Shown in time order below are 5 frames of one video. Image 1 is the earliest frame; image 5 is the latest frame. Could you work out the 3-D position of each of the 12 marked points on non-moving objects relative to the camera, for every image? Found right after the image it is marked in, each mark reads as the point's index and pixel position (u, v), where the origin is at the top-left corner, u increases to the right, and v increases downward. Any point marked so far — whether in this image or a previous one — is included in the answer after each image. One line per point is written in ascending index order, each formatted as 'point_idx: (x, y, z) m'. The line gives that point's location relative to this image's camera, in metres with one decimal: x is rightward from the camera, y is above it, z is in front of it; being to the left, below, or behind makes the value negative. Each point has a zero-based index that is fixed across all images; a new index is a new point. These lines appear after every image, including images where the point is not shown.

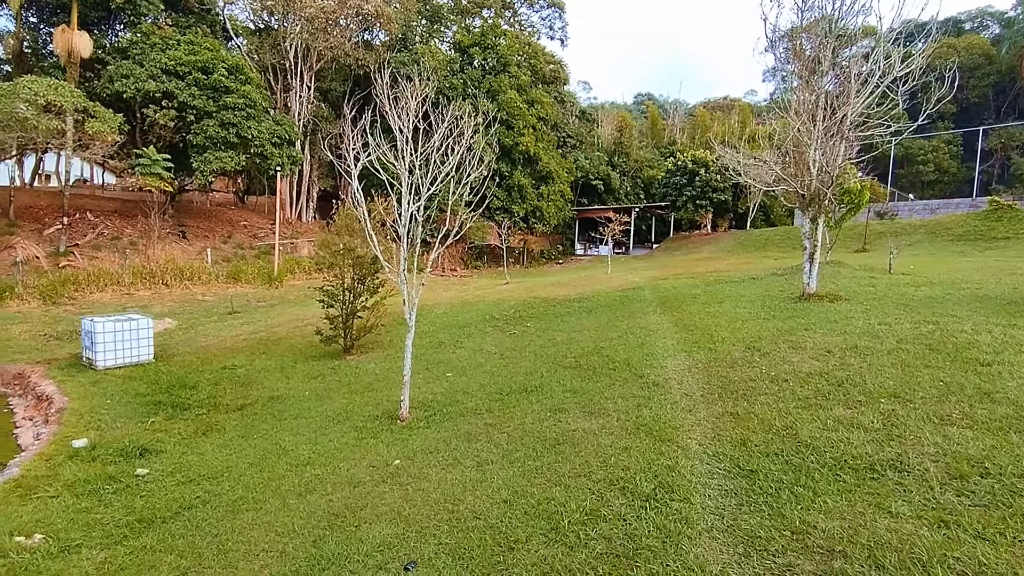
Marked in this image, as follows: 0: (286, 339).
0: (-4.4, -1.0, +10.6) m
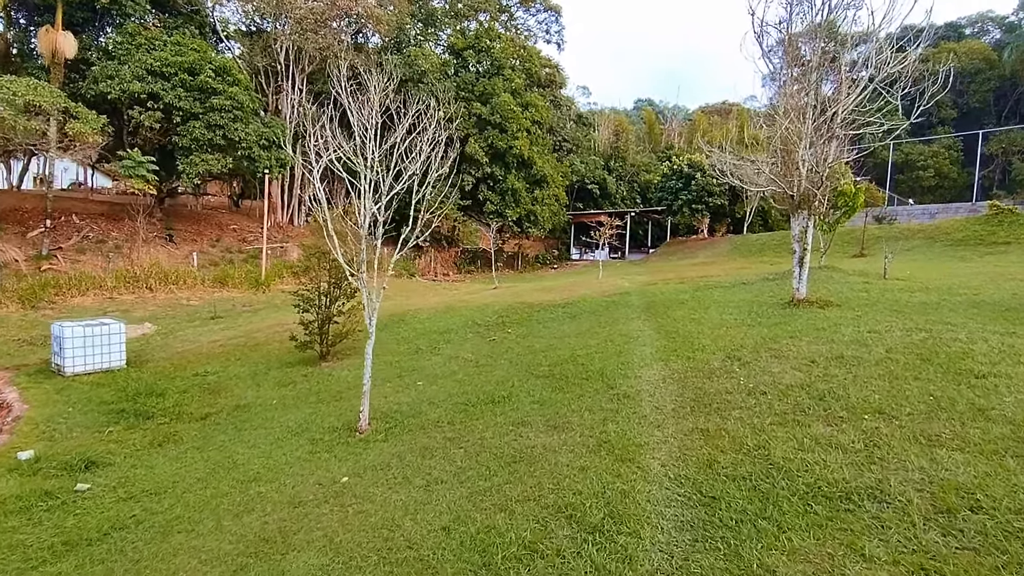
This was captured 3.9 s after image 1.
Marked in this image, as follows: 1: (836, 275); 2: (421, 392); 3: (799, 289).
0: (-4.7, -1.1, +10.2) m
1: (+5.3, +0.2, +8.8) m
2: (-1.0, -1.1, +5.9) m
3: (+3.7, 0.0, +6.9) m
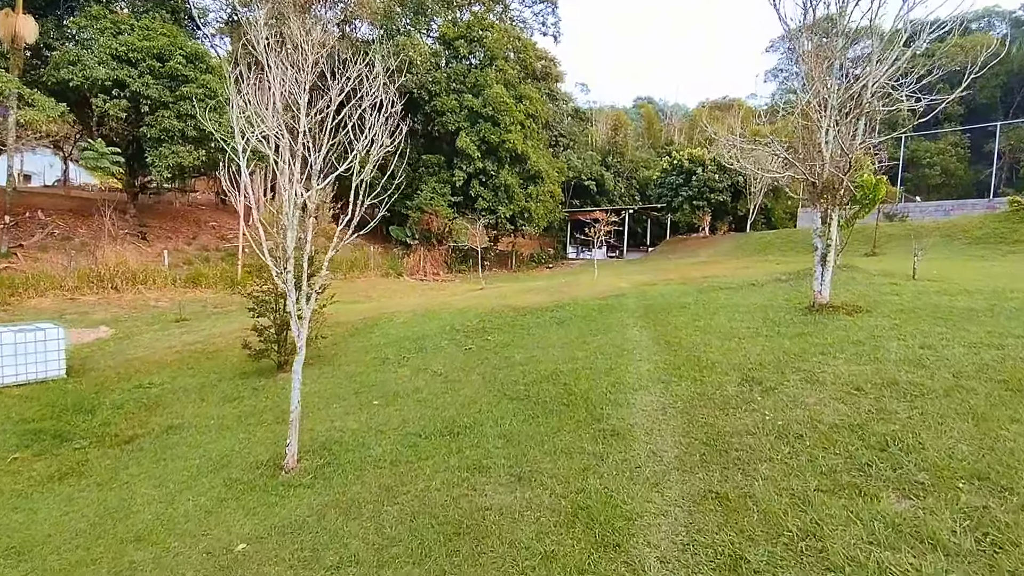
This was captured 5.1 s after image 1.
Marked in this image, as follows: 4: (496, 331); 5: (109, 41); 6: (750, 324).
0: (-5.0, -1.1, +9.3) m
1: (+5.0, +0.2, +7.9) m
2: (-1.3, -1.1, +4.9) m
3: (+3.4, 0.0, +5.9) m
4: (-0.2, -0.6, +7.7) m
5: (-10.8, +6.6, +14.5) m
6: (+2.5, -0.4, +5.6) m
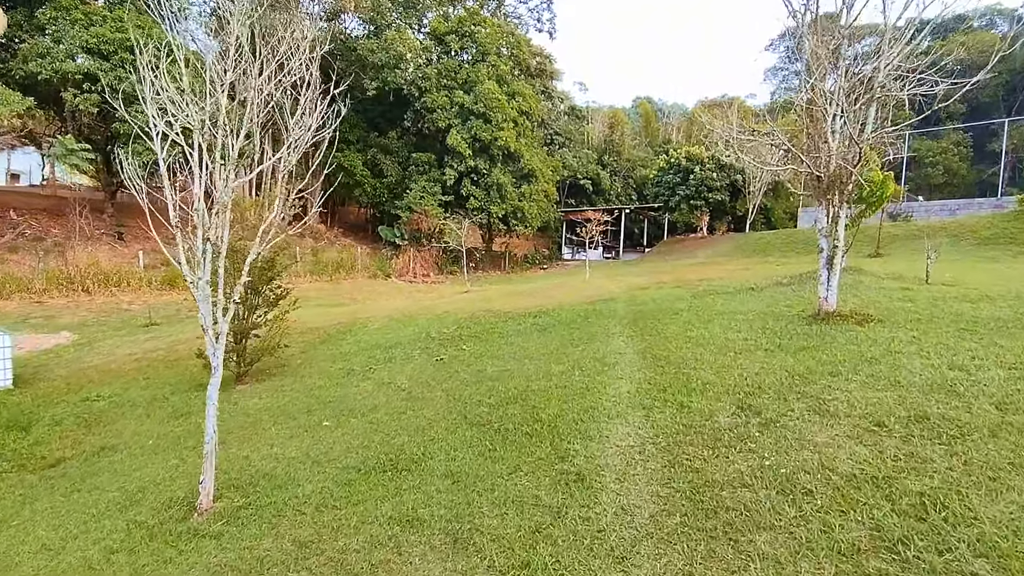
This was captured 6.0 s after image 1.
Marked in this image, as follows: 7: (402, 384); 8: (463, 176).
0: (-5.3, -1.2, +8.7) m
1: (+4.7, +0.1, +7.3) m
2: (-1.5, -1.2, +4.3) m
3: (+3.1, -0.1, +5.3) m
4: (-0.5, -0.7, +7.1) m
5: (-11.0, +6.5, +13.9) m
6: (+2.2, -0.4, +5.0) m
7: (-1.1, -1.0, +5.6) m
8: (-1.7, +3.9, +18.9) m
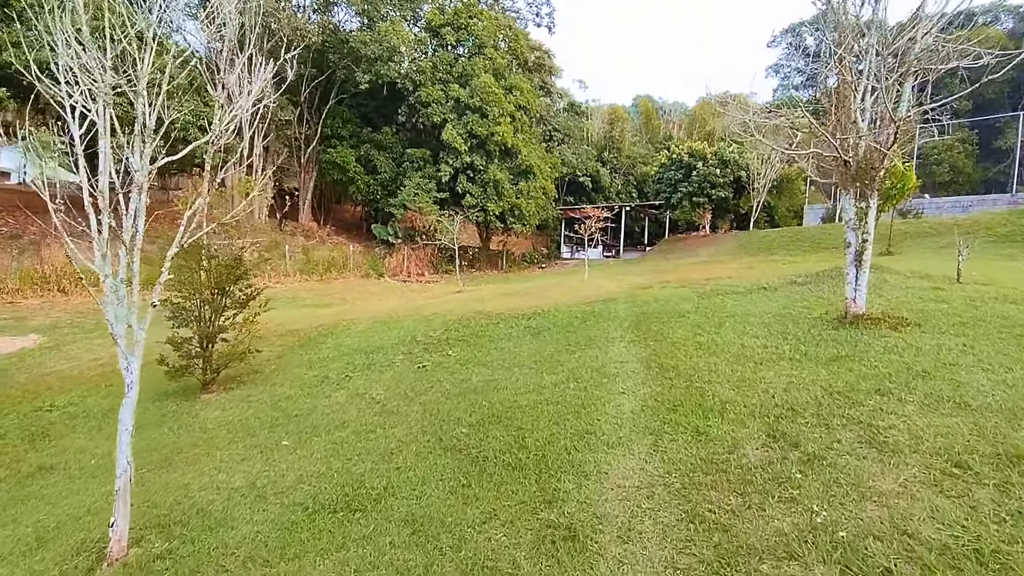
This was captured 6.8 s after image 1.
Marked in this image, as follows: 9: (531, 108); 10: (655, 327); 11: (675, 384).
0: (-5.4, -1.2, +8.1) m
1: (+4.6, +0.1, +6.7) m
2: (-1.6, -1.2, +3.7) m
3: (+3.0, -0.1, +4.7) m
4: (-0.6, -0.7, +6.5) m
5: (-11.2, +6.5, +13.3) m
6: (+2.1, -0.4, +4.4) m
7: (-1.2, -1.0, +5.0) m
8: (-1.8, +3.9, +18.3) m
9: (+0.7, +6.6, +19.8) m
10: (+1.5, -0.4, +5.6) m
11: (+1.1, -0.6, +3.7) m
